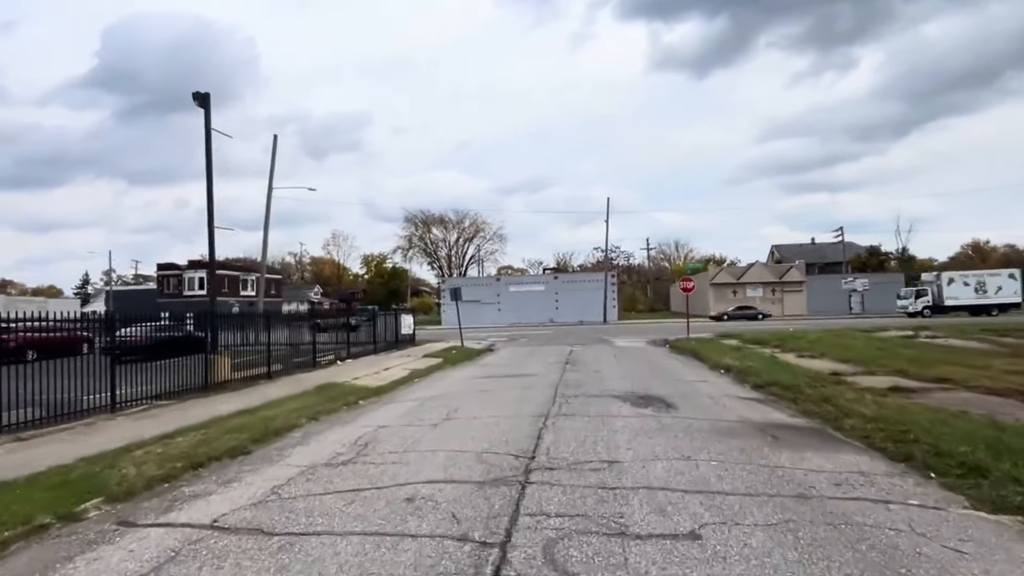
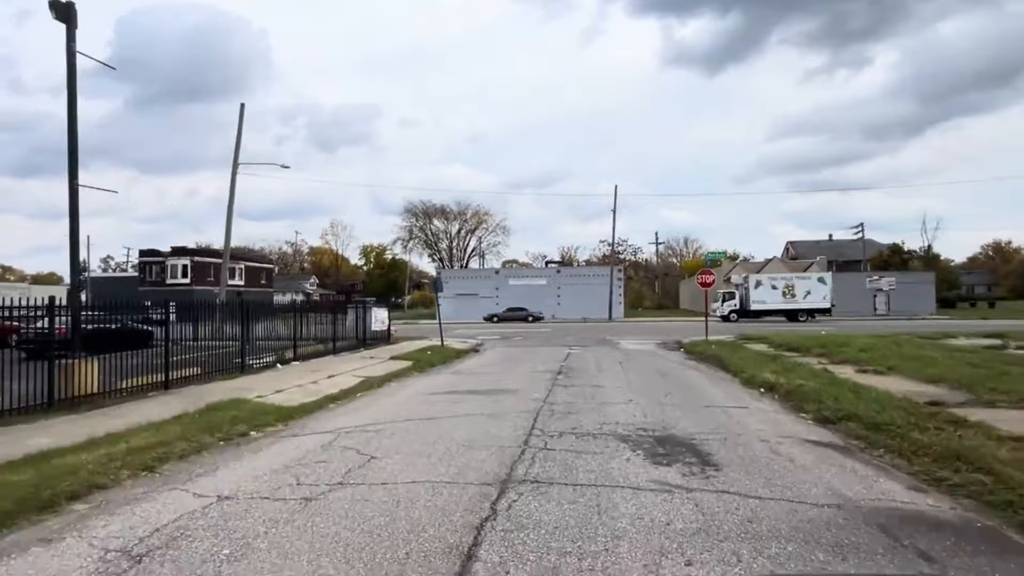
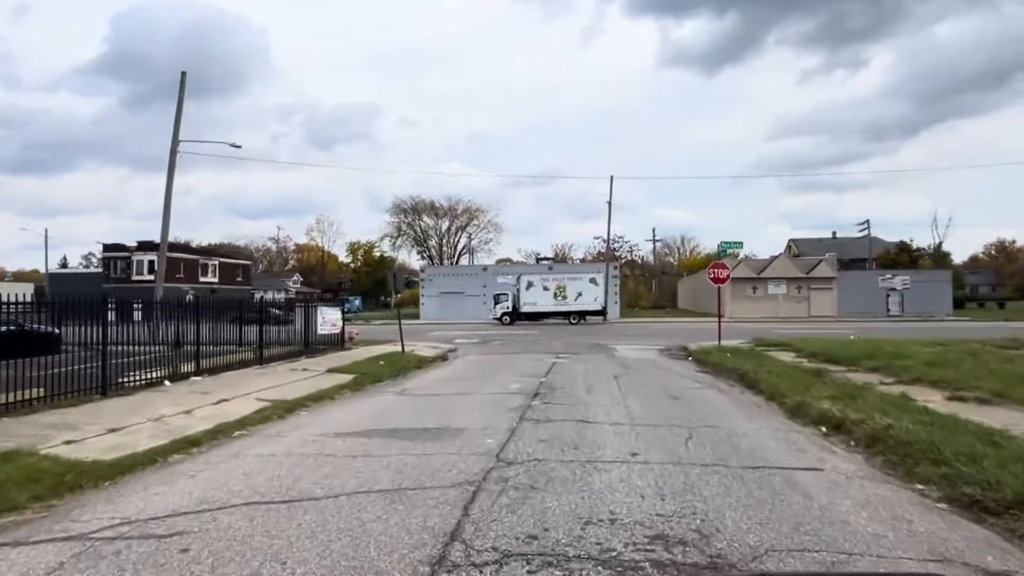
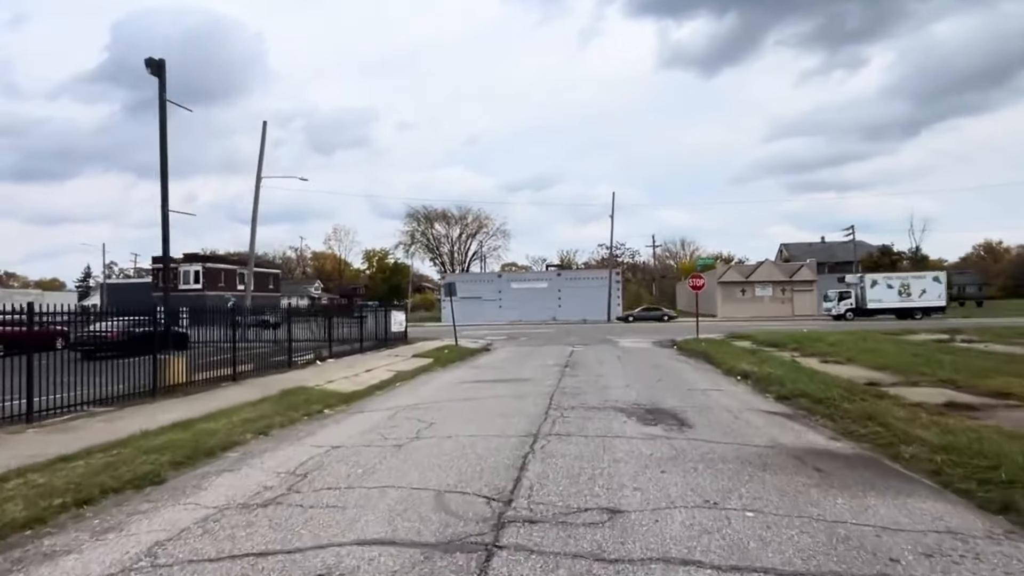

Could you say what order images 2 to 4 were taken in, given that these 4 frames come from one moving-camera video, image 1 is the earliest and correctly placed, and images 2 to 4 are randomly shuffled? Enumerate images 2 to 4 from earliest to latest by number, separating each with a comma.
4, 2, 3
